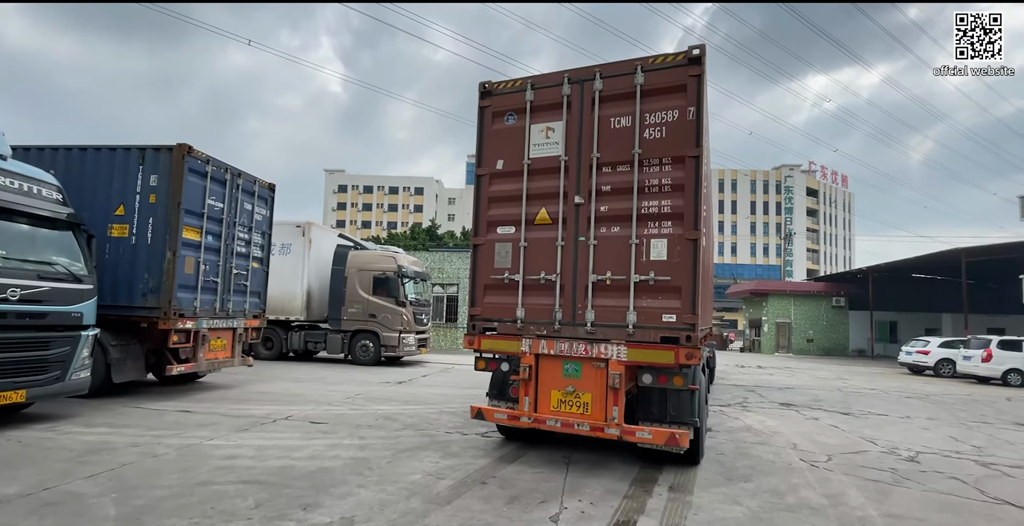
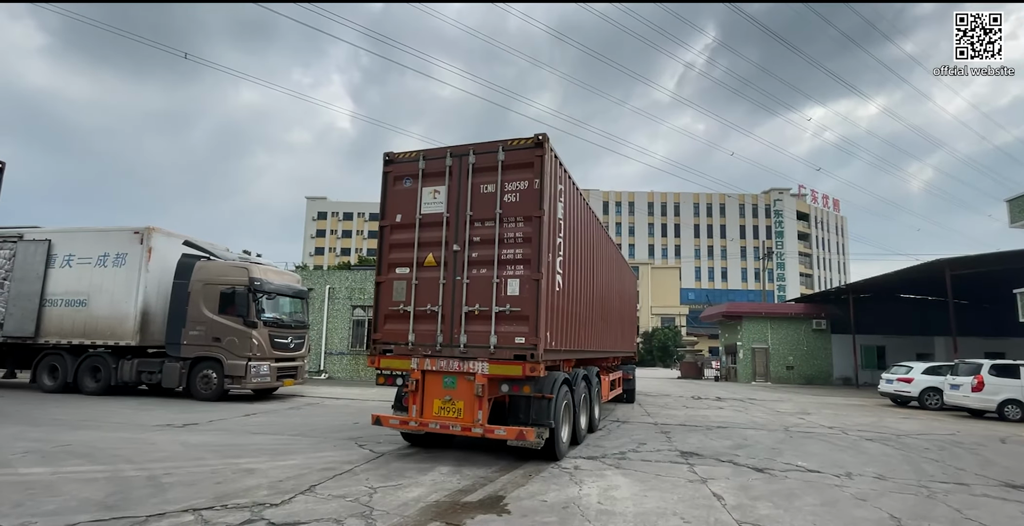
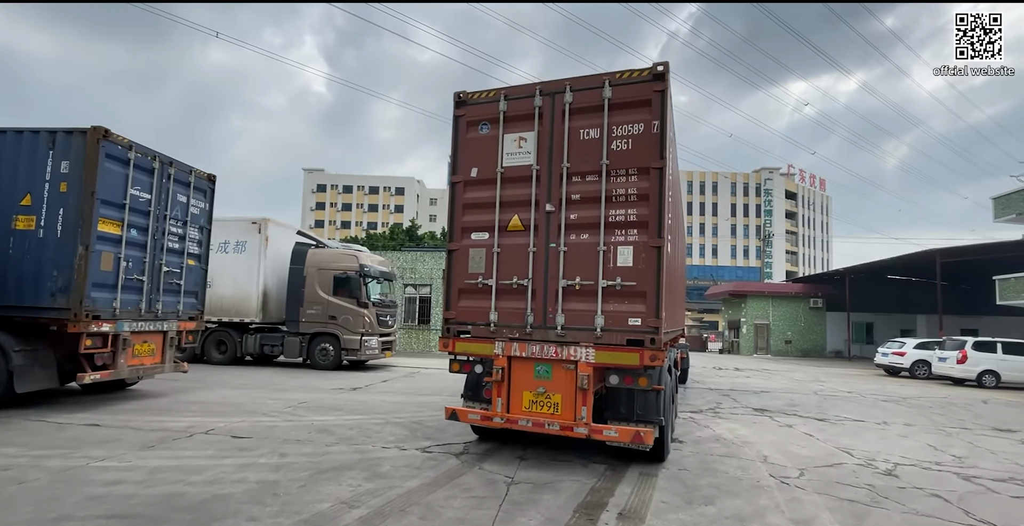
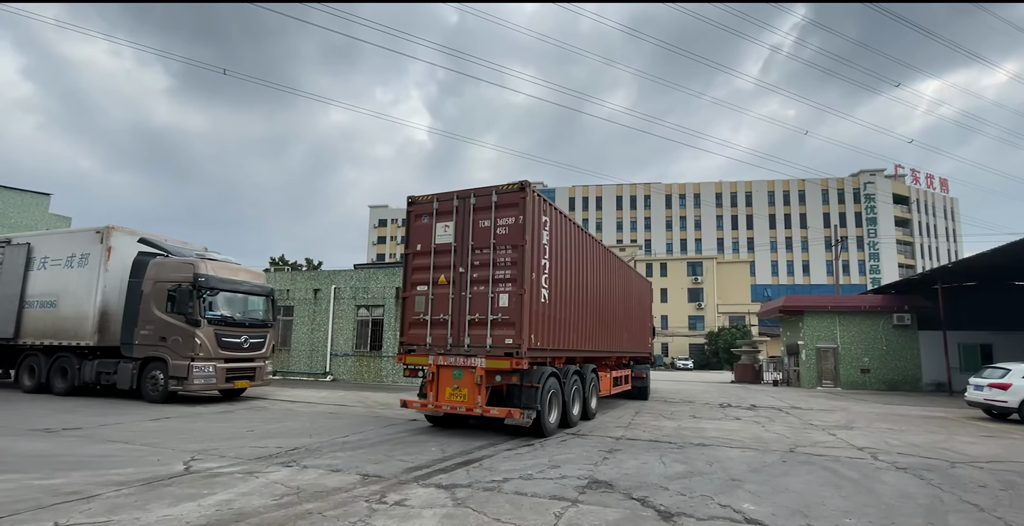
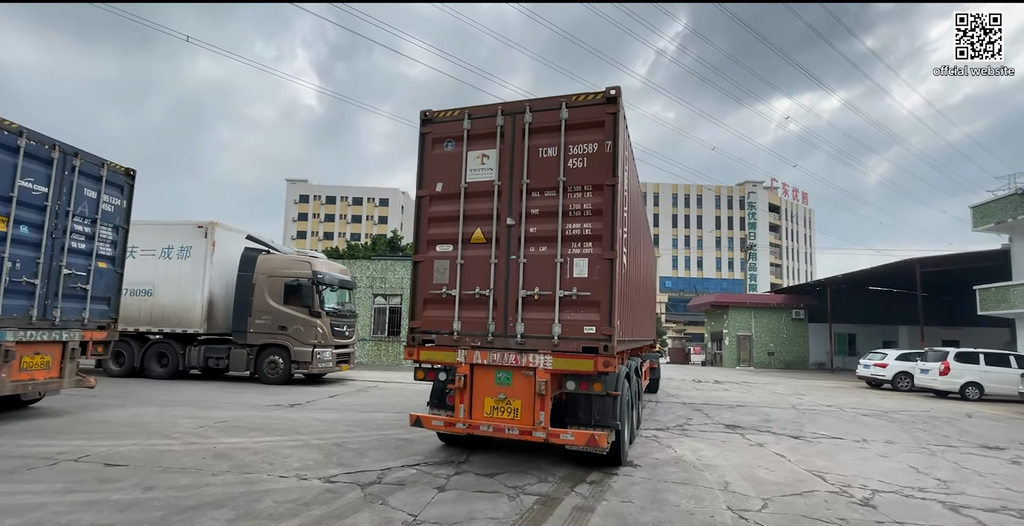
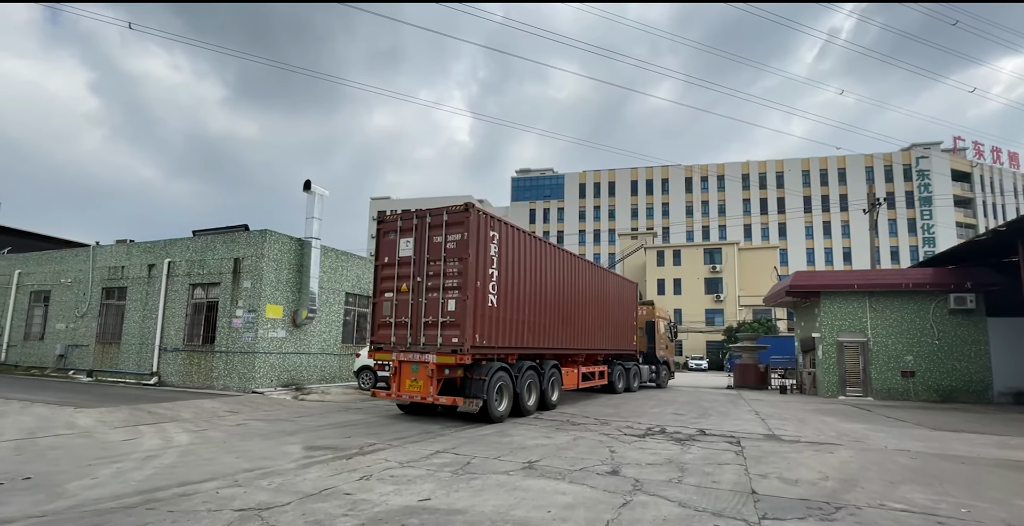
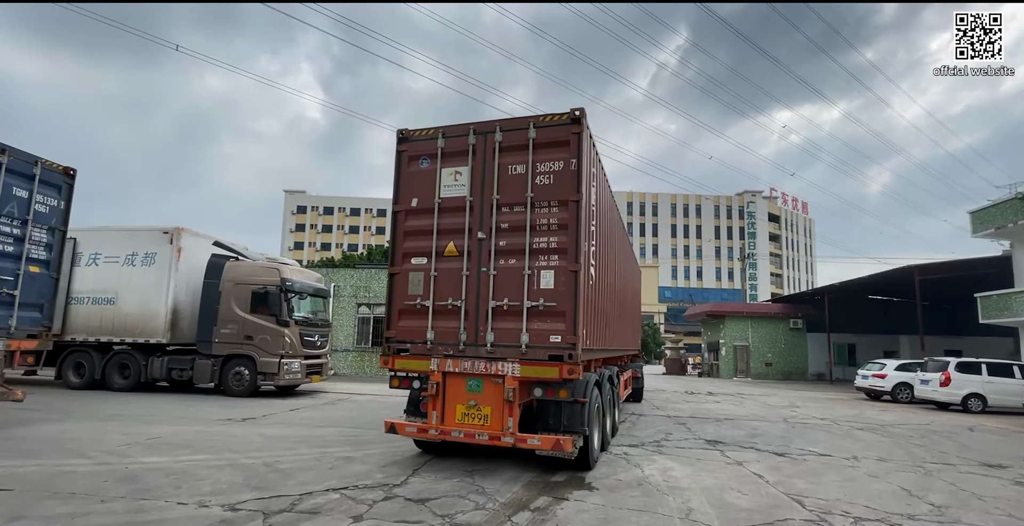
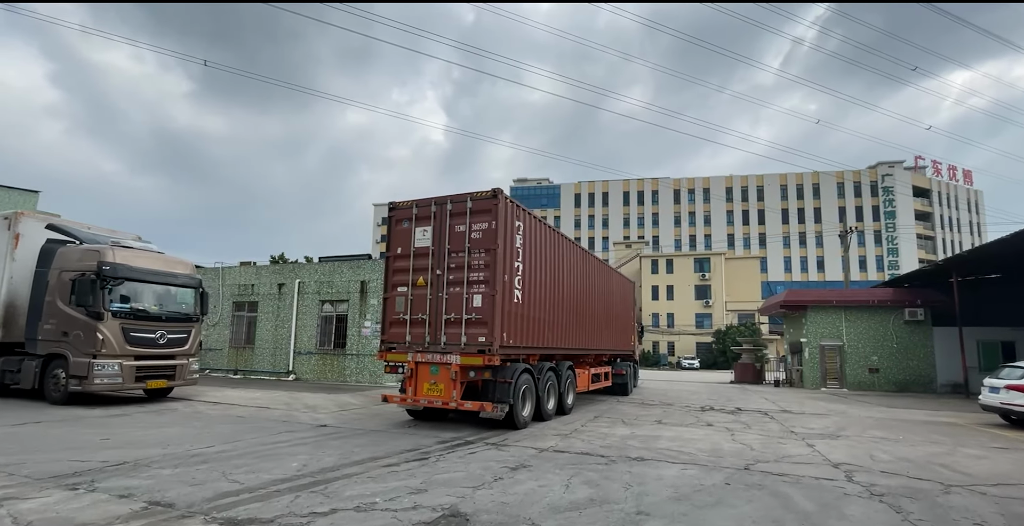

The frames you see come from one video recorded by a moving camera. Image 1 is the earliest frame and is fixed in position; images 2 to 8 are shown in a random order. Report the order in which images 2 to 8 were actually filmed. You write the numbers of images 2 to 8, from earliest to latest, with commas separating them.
3, 5, 7, 2, 4, 8, 6
